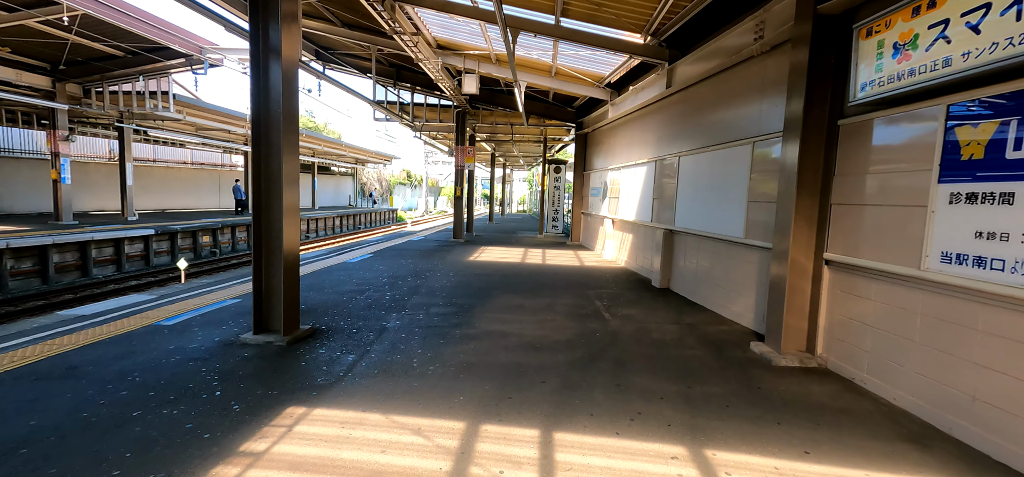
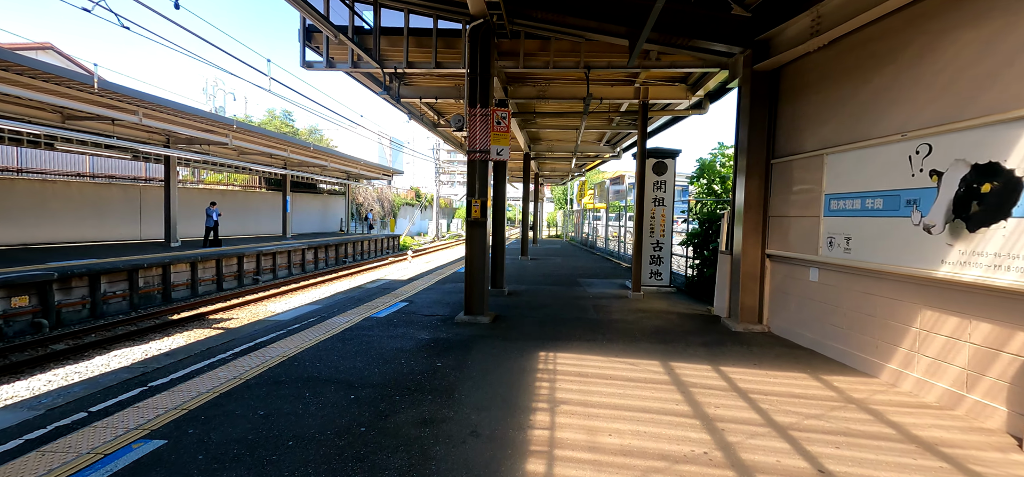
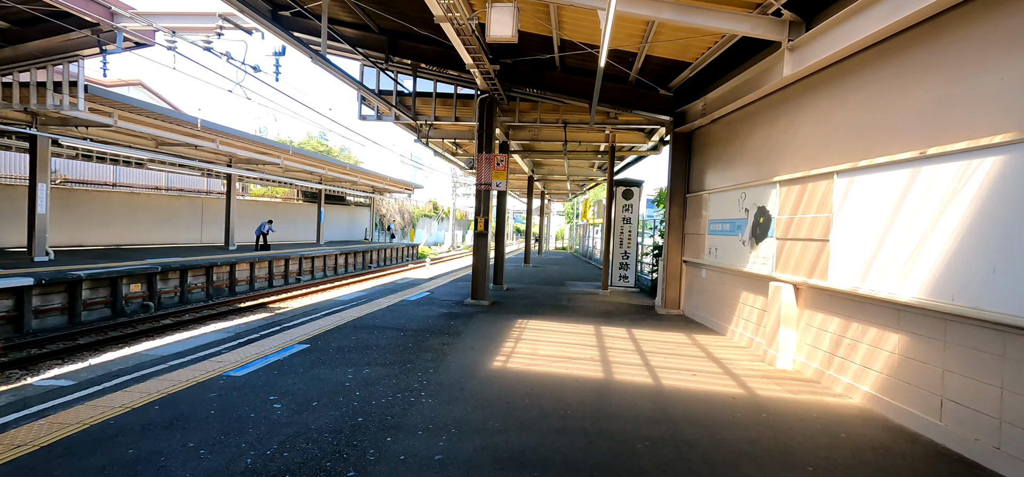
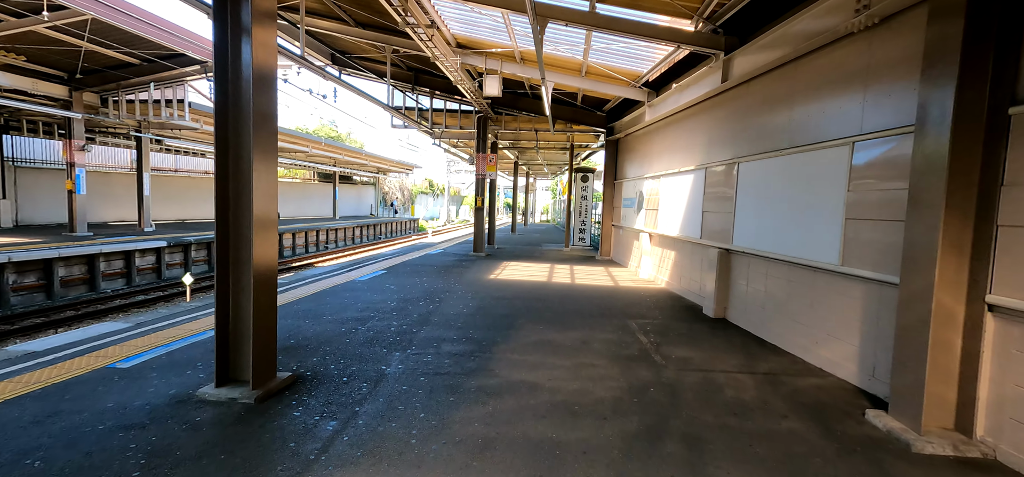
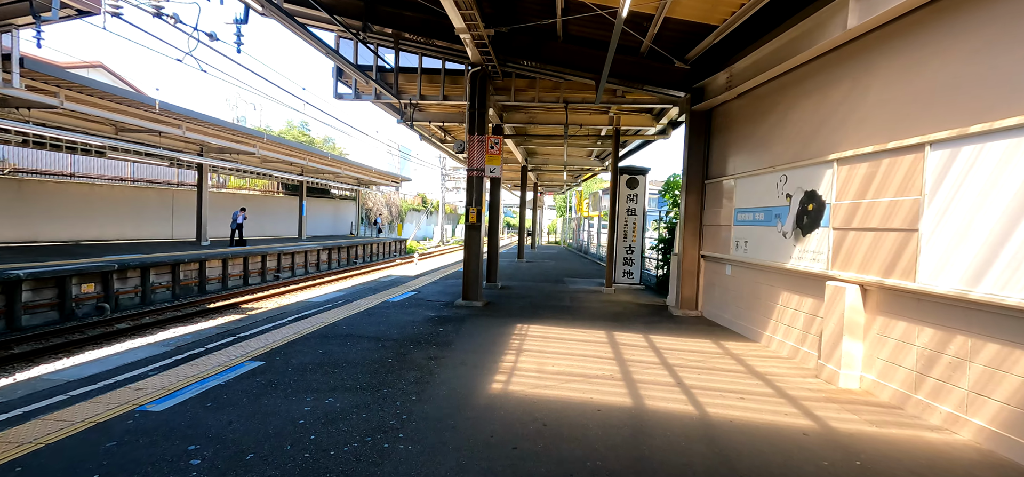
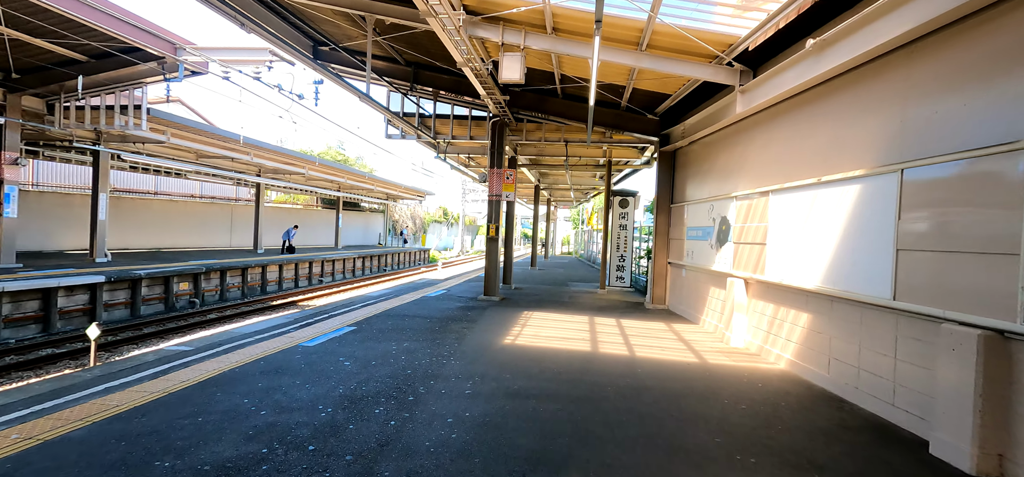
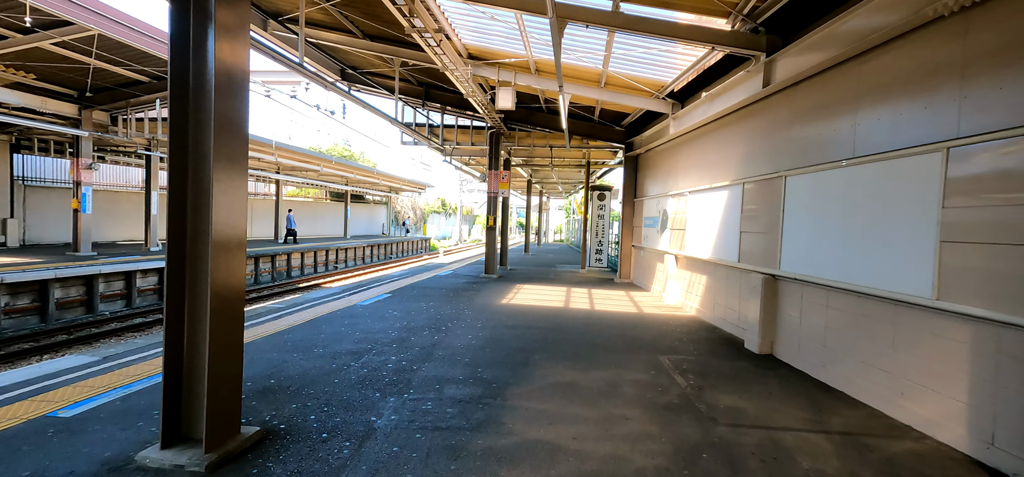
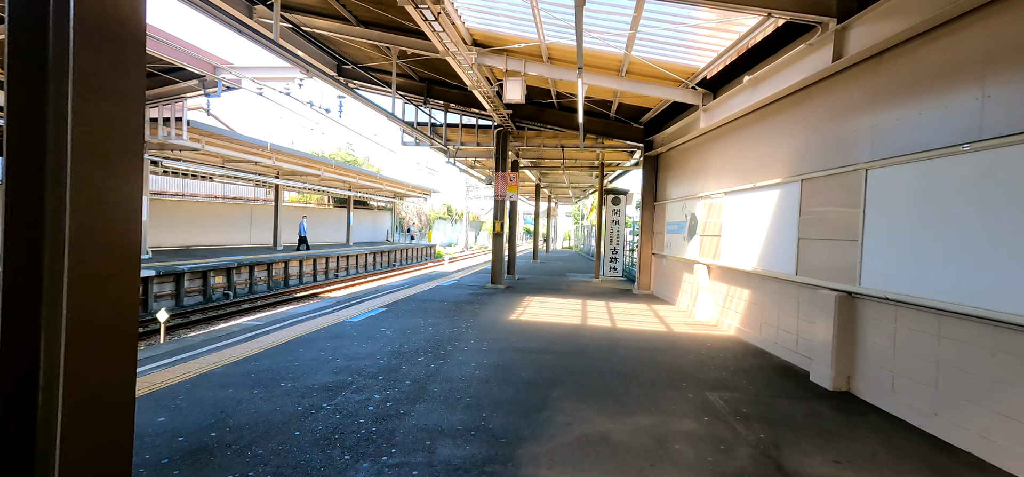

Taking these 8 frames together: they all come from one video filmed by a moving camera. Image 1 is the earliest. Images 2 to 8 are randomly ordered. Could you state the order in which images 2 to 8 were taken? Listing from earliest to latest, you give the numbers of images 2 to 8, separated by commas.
4, 7, 8, 6, 3, 5, 2
